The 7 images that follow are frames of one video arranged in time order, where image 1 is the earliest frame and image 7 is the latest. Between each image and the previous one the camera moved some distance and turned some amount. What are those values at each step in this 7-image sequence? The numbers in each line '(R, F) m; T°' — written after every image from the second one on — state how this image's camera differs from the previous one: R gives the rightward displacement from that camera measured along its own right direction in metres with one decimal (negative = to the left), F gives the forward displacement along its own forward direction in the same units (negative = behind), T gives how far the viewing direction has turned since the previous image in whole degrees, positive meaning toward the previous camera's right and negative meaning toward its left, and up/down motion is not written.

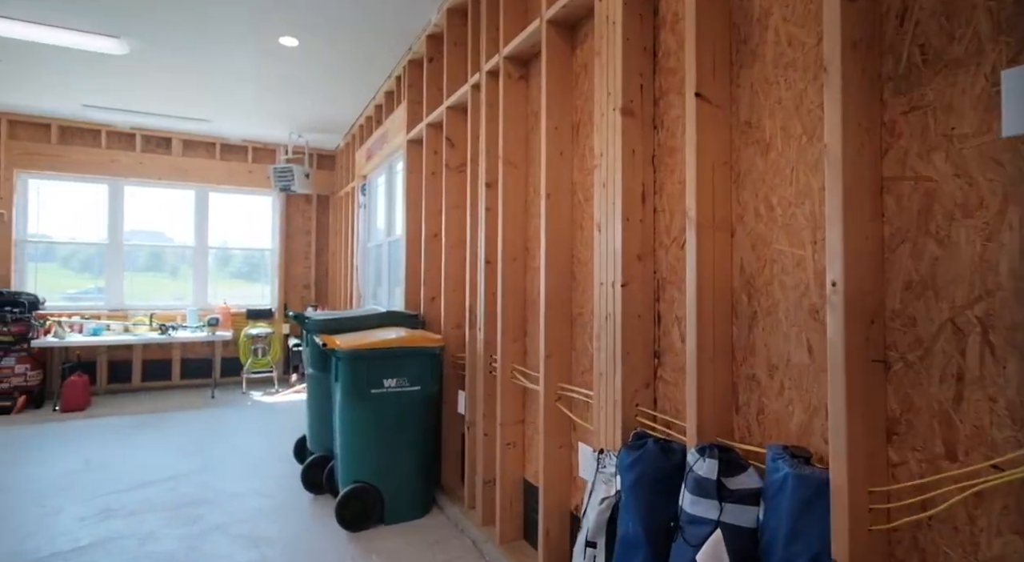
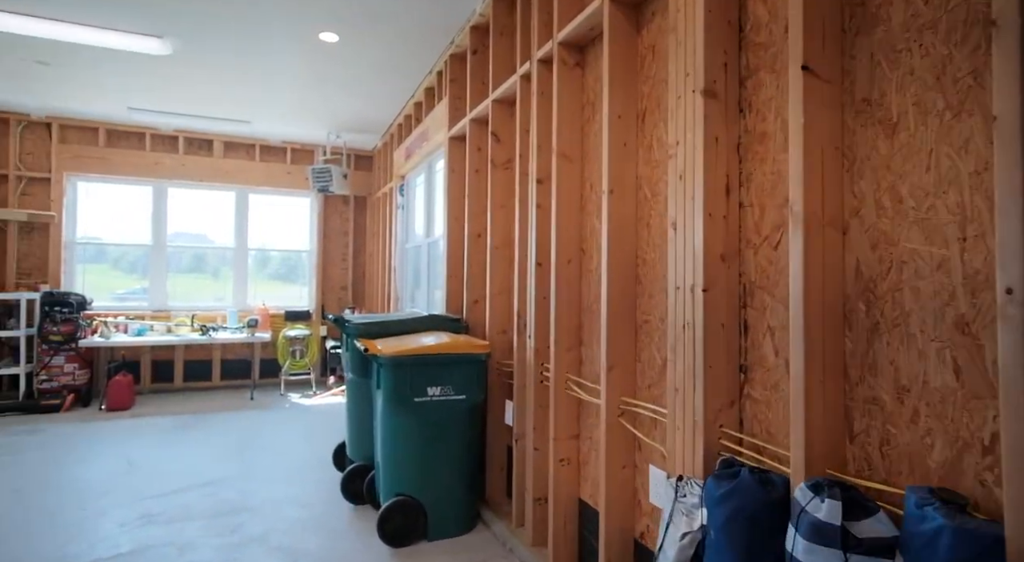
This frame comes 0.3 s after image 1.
(-0.1, +0.2) m; -3°
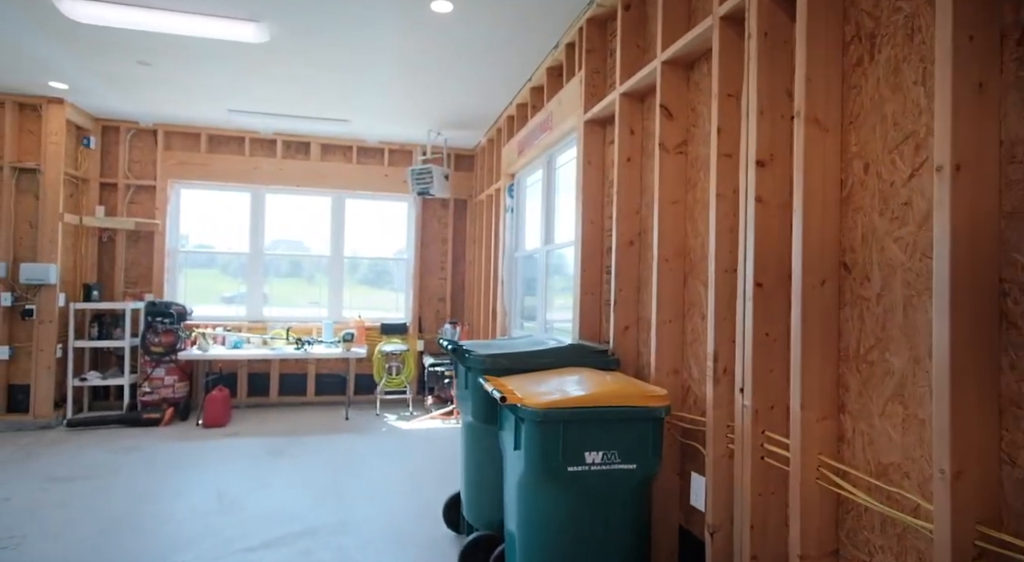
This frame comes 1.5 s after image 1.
(-0.4, +0.7) m; -8°
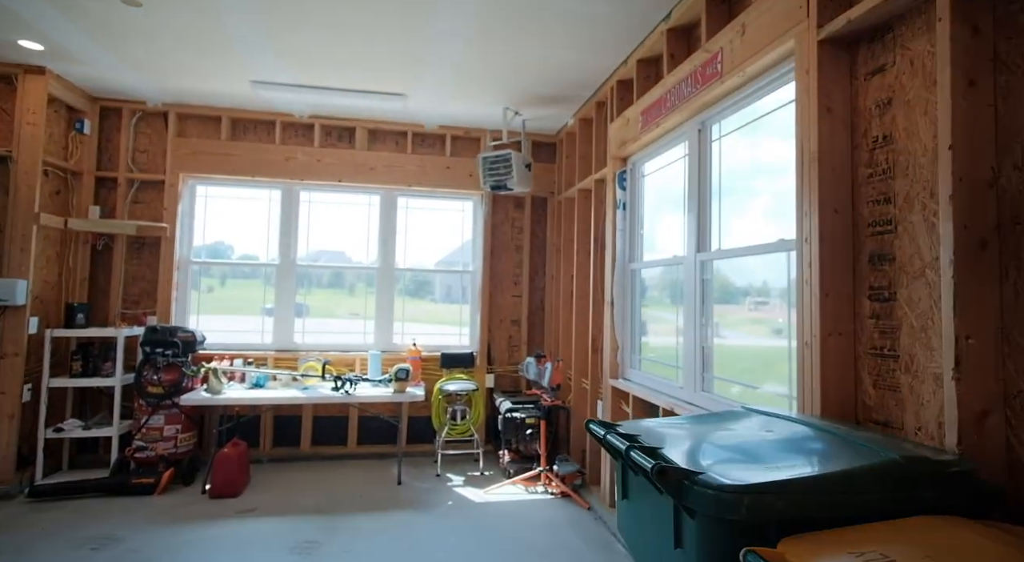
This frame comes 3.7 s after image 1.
(-0.5, +1.3) m; -4°
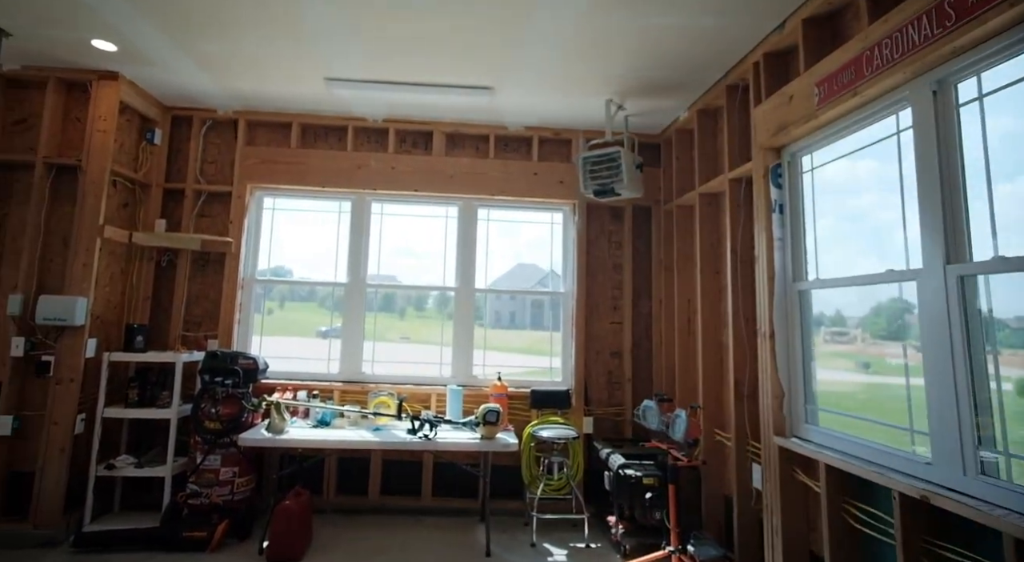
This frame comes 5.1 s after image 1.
(-0.4, +0.7) m; -6°
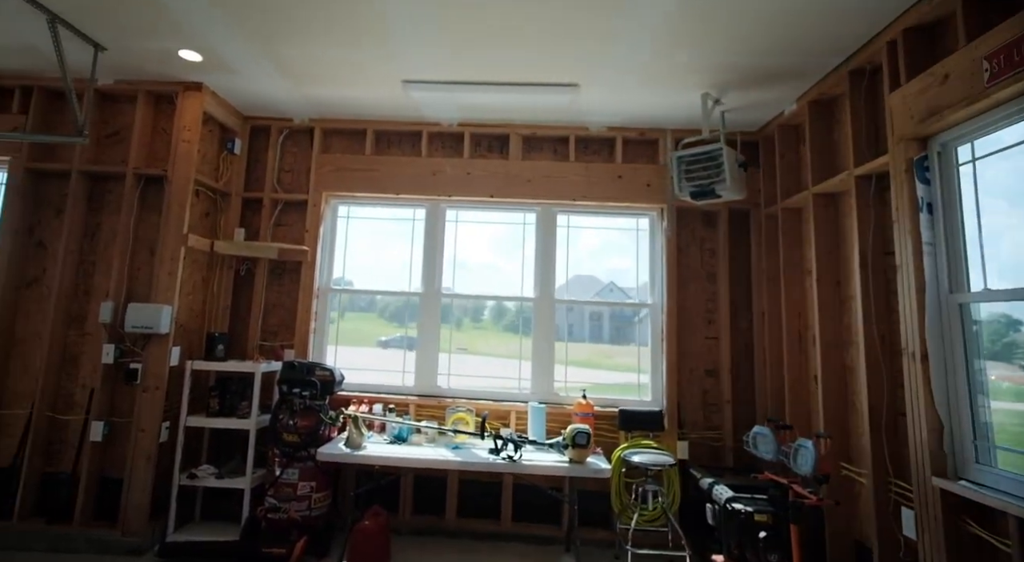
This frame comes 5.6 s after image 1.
(-0.2, +0.3) m; -6°
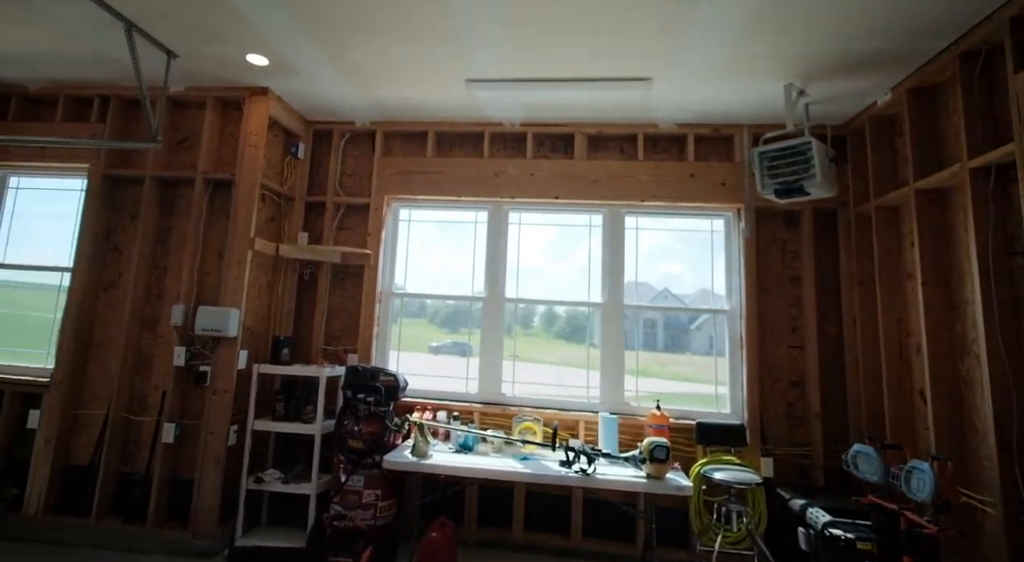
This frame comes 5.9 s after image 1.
(-0.2, +0.1) m; -4°
